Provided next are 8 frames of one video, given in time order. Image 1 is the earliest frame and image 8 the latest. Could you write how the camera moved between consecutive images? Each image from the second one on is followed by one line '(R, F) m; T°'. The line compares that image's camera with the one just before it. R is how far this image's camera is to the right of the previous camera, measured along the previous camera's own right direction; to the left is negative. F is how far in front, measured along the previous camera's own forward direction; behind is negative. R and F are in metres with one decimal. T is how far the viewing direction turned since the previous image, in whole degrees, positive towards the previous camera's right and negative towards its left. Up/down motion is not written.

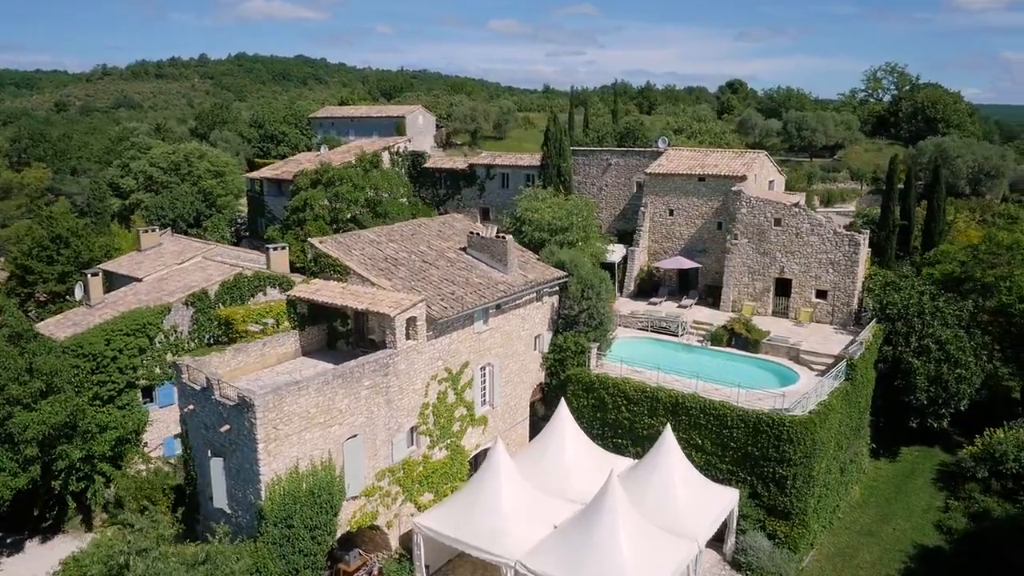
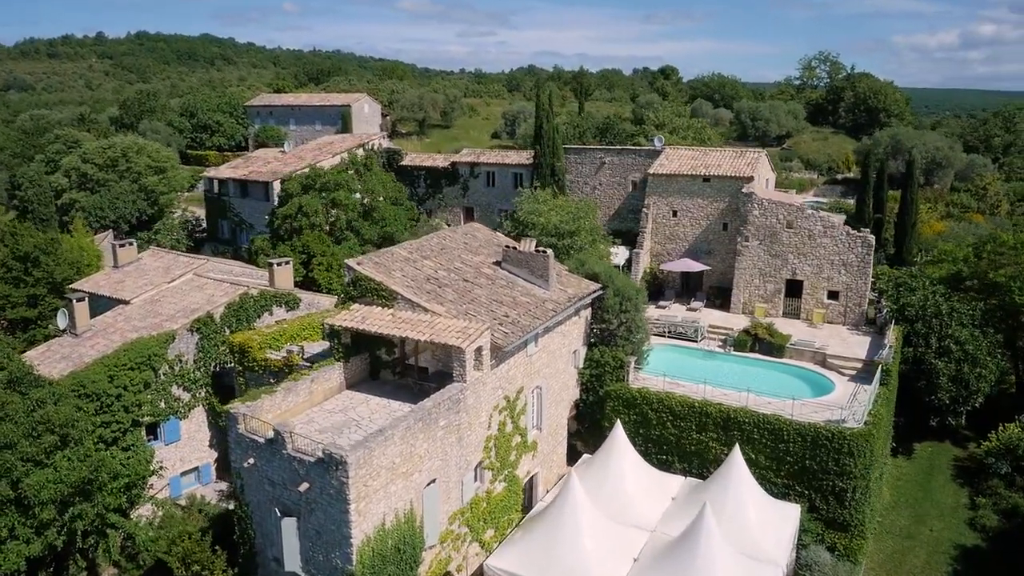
(-3.4, +1.3) m; +6°
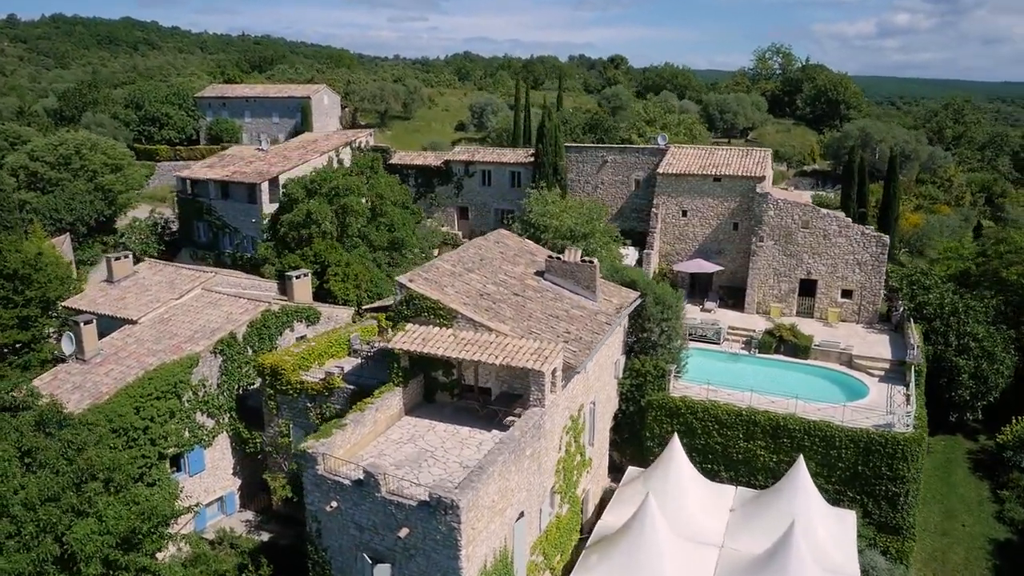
(-2.9, +0.9) m; +5°
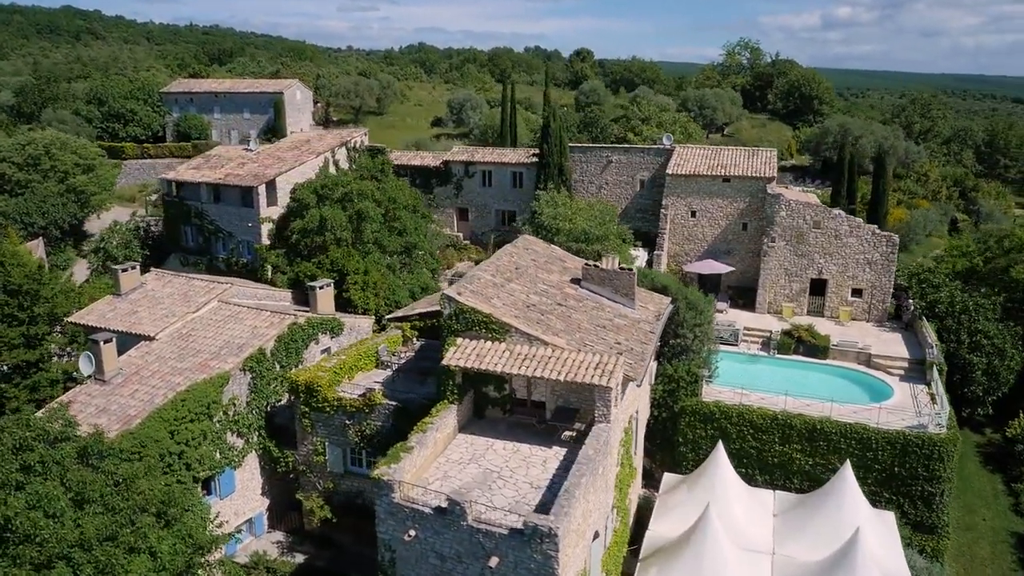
(-2.2, +0.4) m; +3°
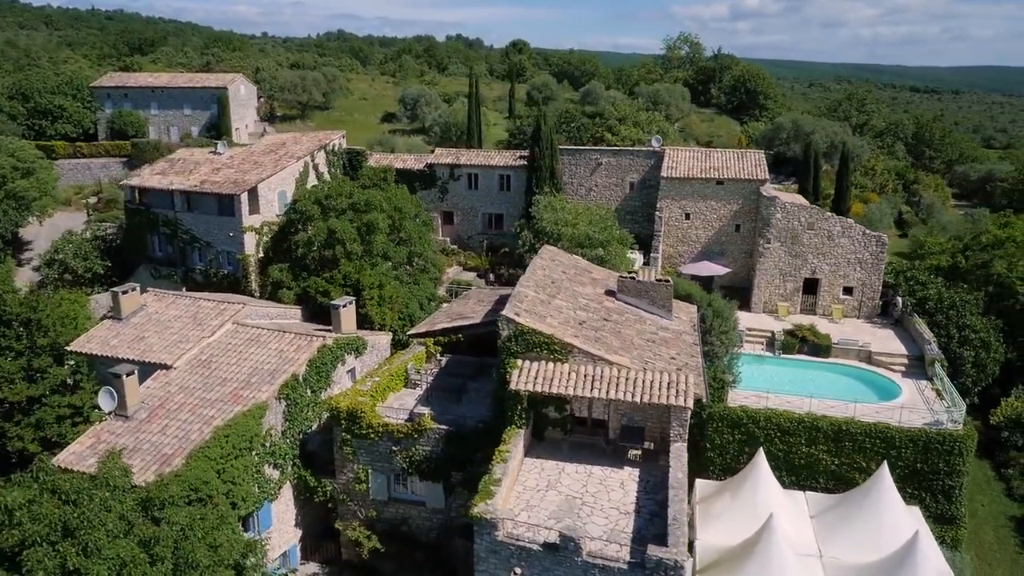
(-3.0, +0.5) m; +6°
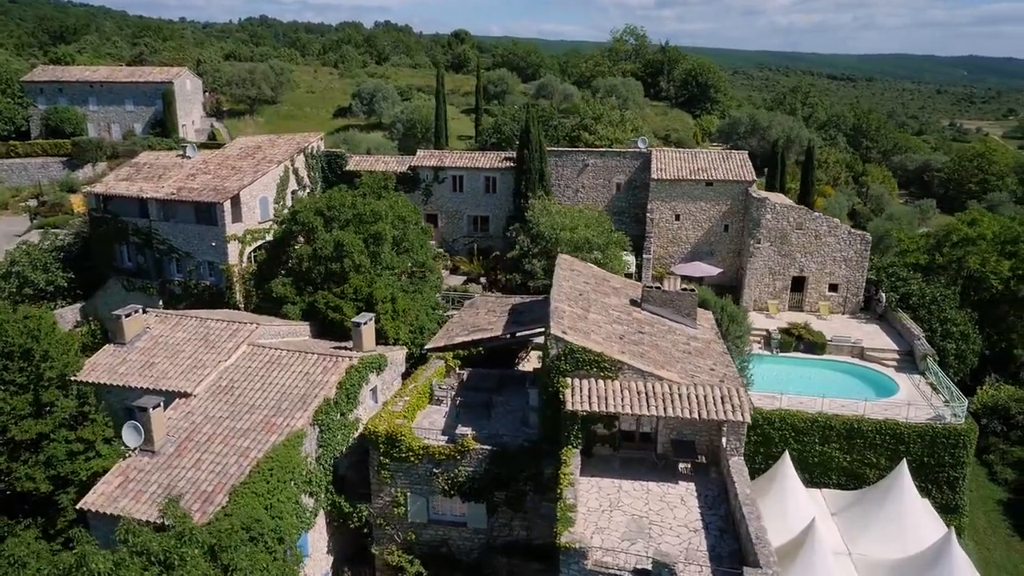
(-2.5, +0.3) m; +5°
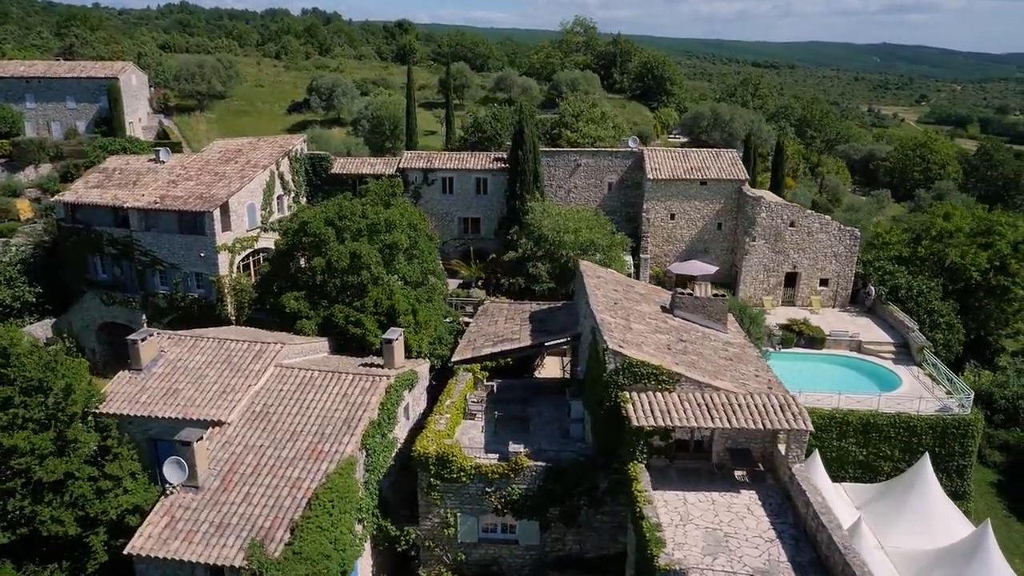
(-2.6, +0.4) m; +5°
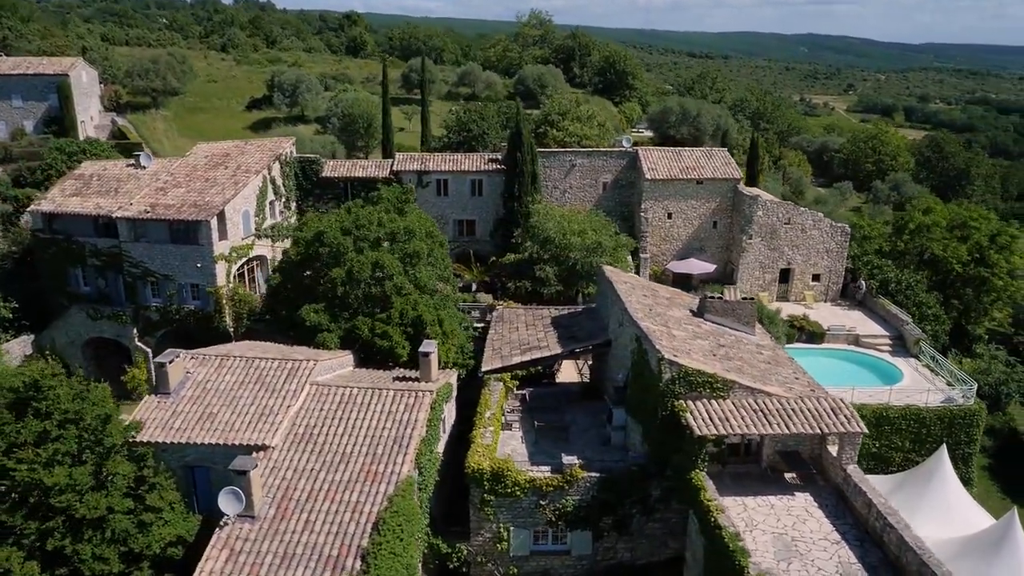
(-2.5, +0.3) m; +4°
